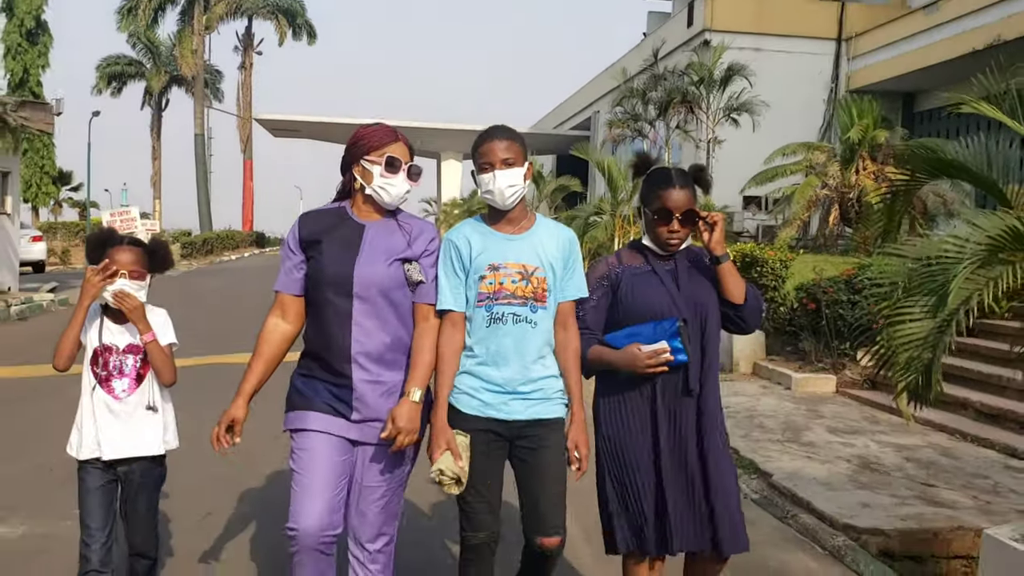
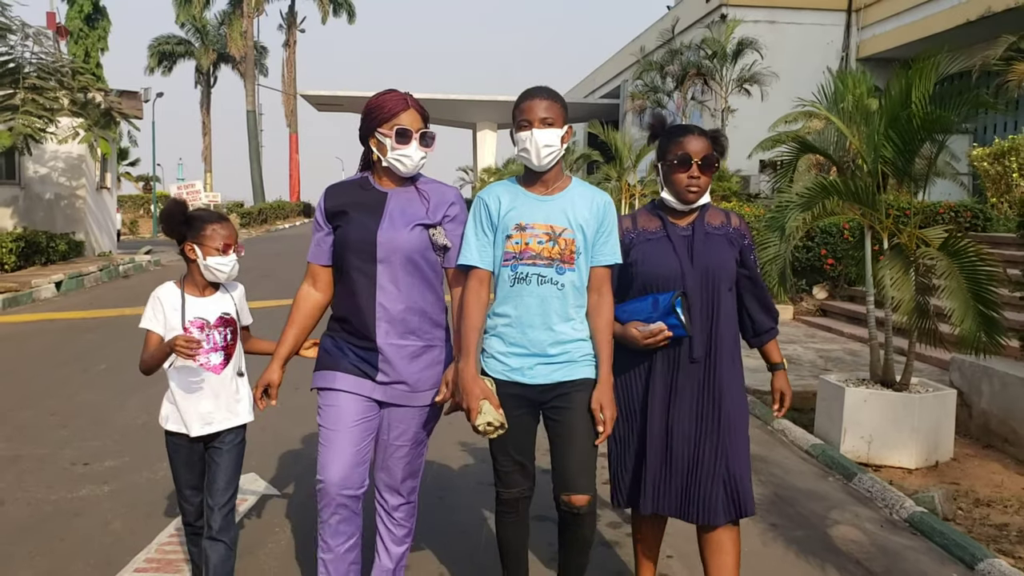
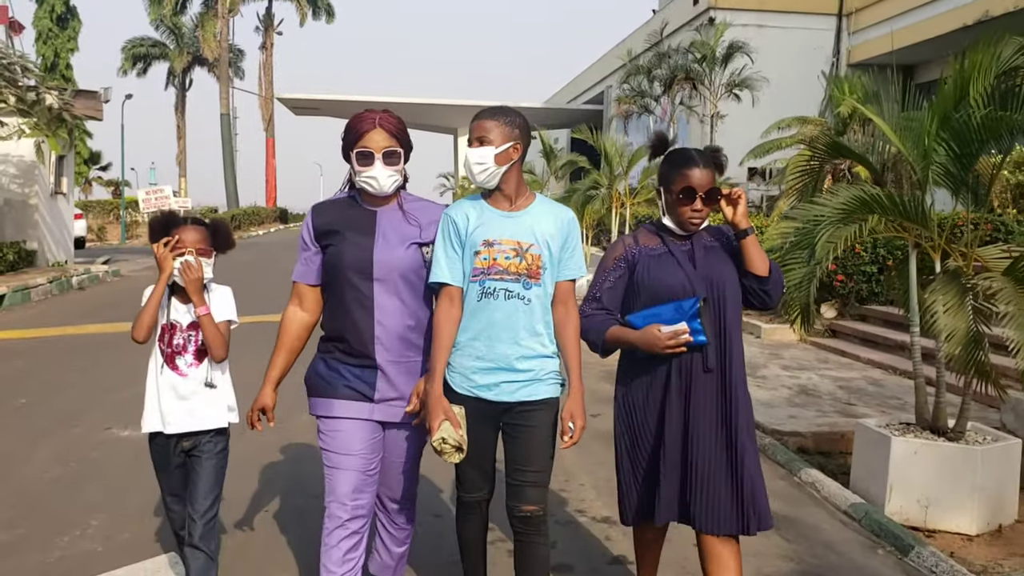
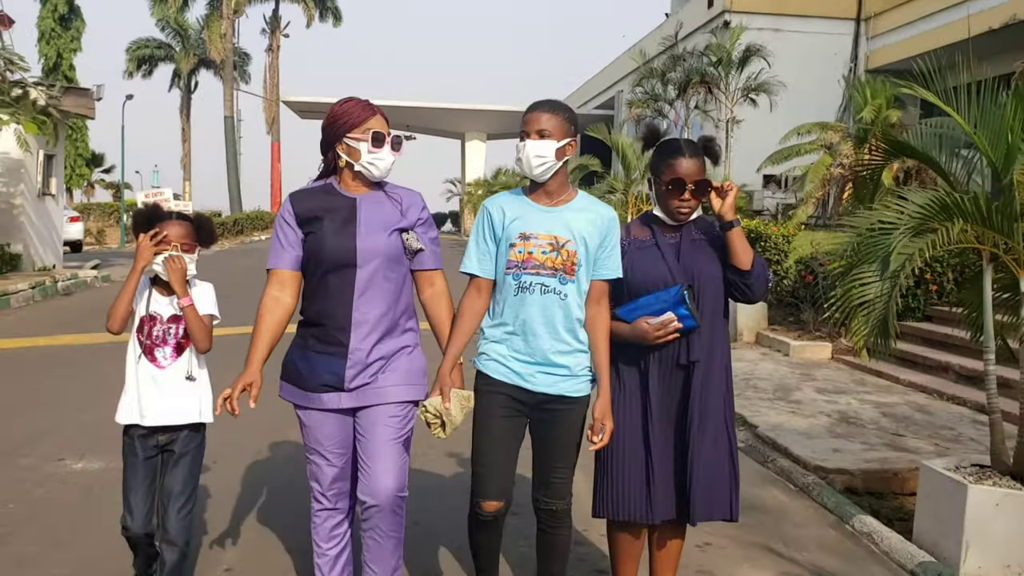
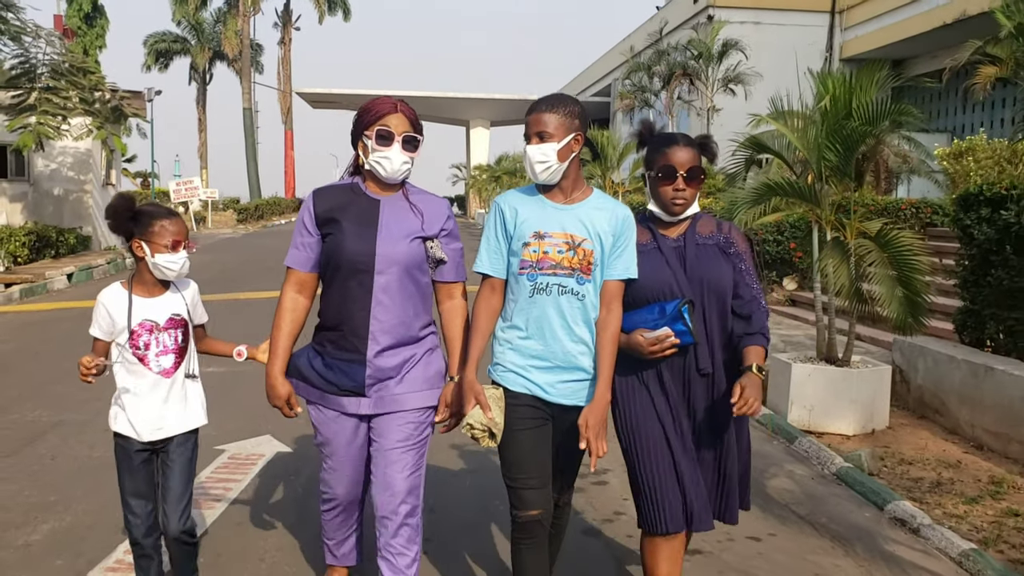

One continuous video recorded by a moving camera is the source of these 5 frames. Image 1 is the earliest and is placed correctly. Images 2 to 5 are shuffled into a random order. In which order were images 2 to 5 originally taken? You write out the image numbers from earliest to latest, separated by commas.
4, 3, 2, 5
